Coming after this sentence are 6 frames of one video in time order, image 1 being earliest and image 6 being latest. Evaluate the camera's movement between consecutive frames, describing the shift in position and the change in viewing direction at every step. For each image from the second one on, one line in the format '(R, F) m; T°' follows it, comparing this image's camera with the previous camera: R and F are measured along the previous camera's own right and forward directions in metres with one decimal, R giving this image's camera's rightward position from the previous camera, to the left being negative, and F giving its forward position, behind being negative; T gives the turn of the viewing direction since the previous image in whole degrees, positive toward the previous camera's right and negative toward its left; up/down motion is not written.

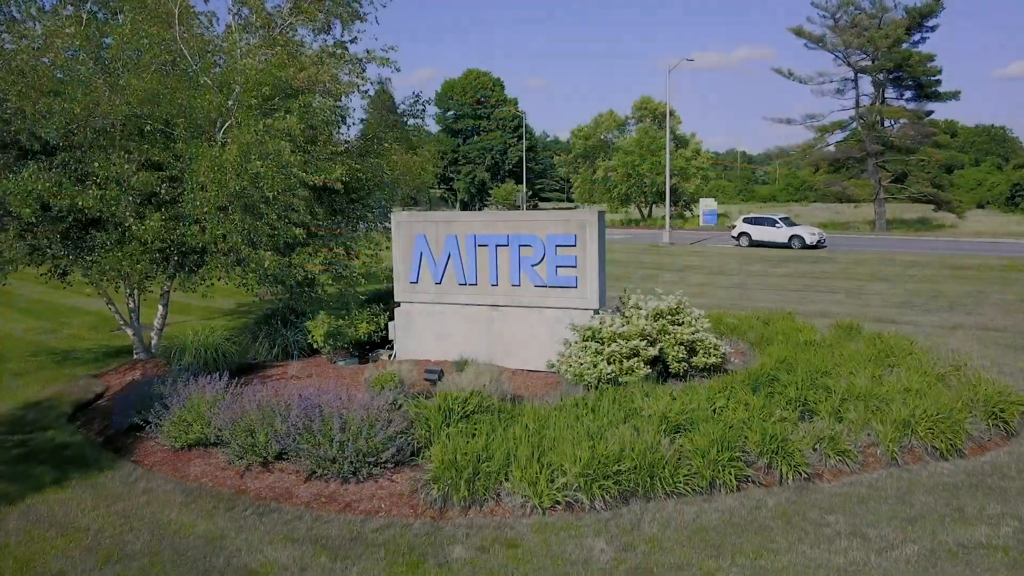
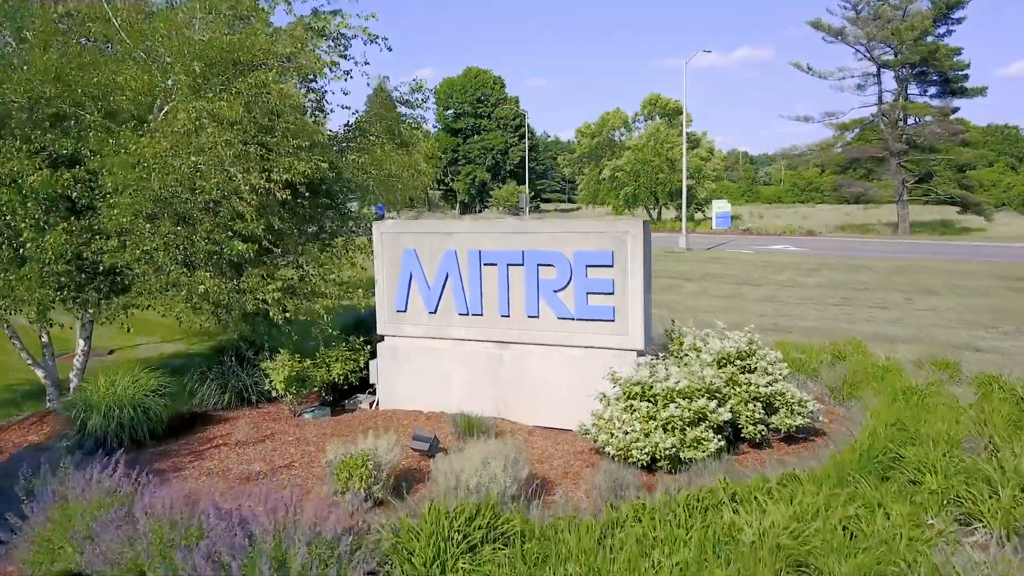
(-0.2, +2.4) m; 0°
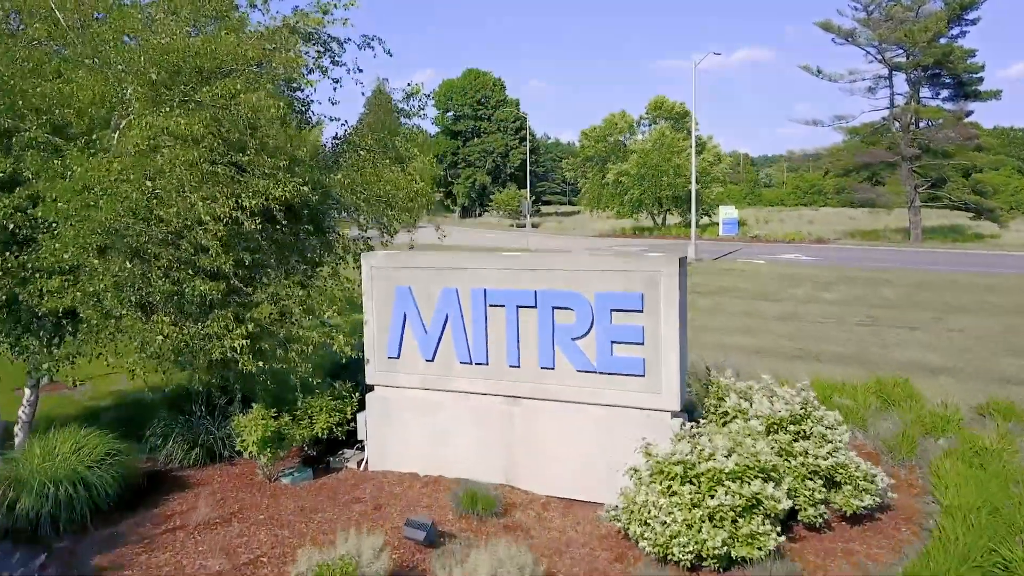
(-0.1, +1.1) m; 0°
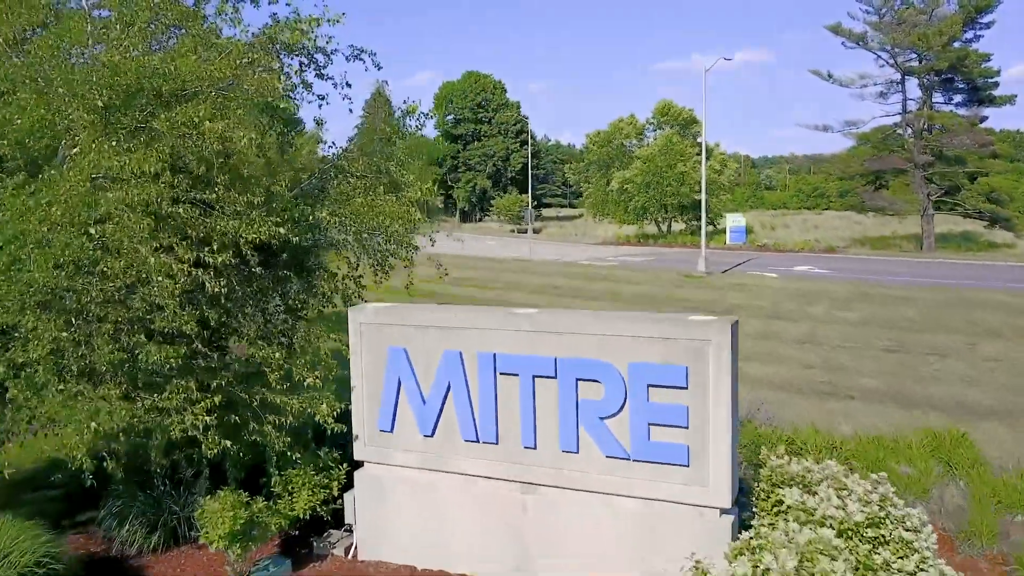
(-0.1, +1.1) m; 0°
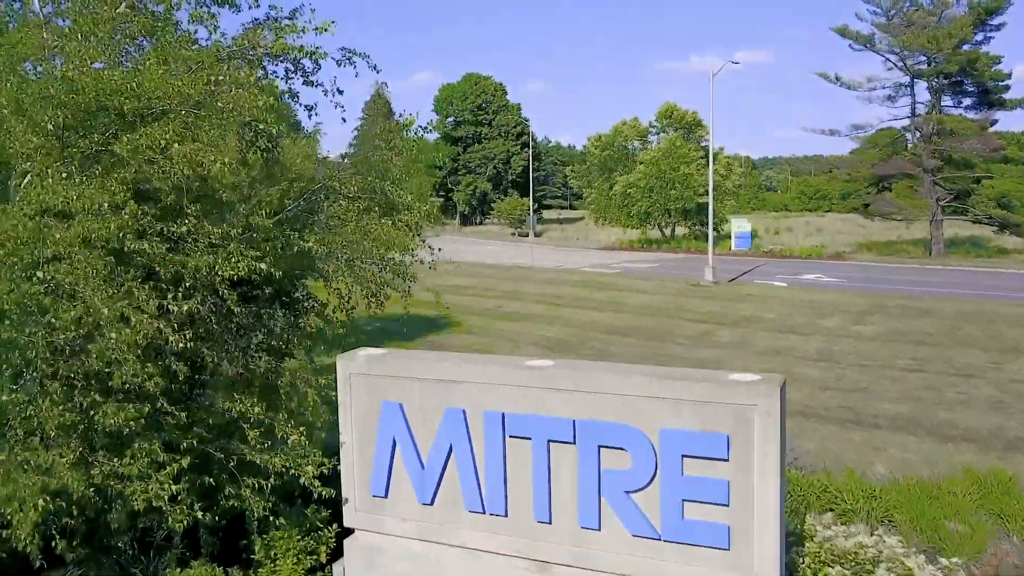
(-0.1, +0.7) m; 0°
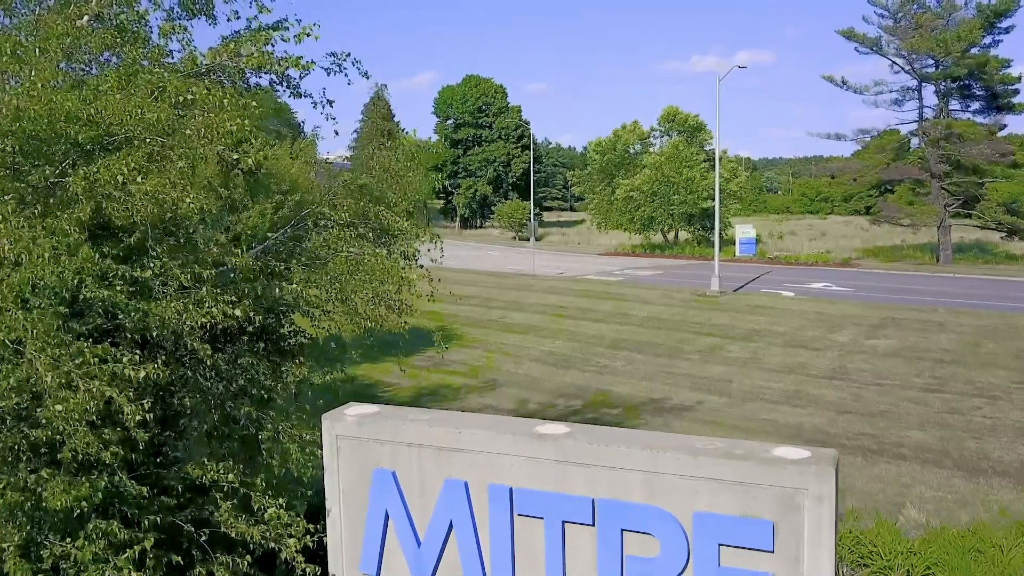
(0.0, +0.6) m; 0°
